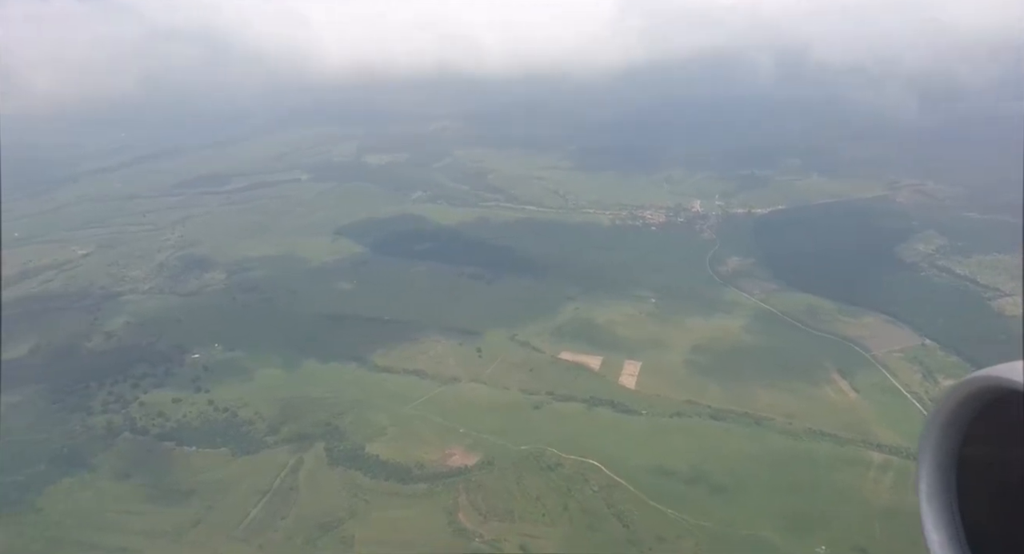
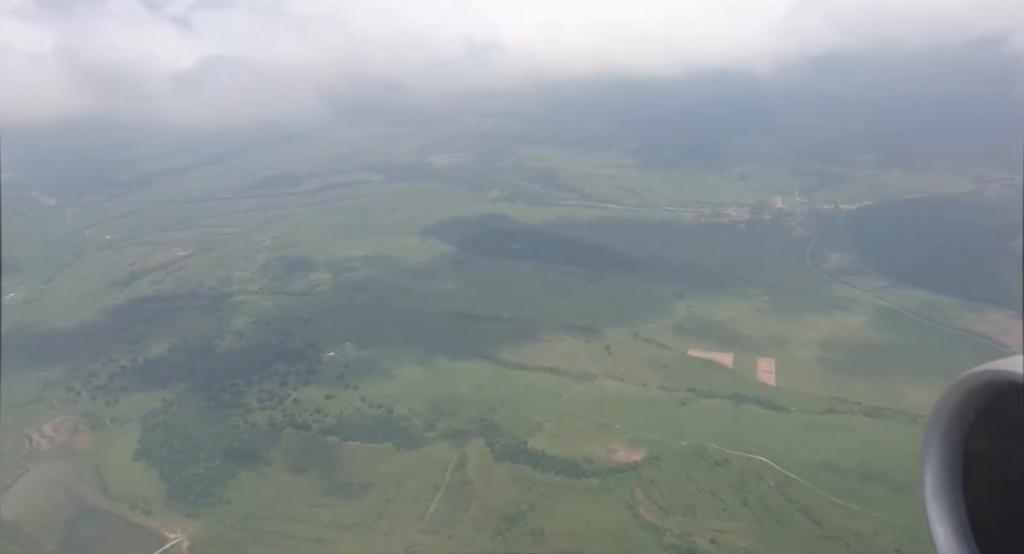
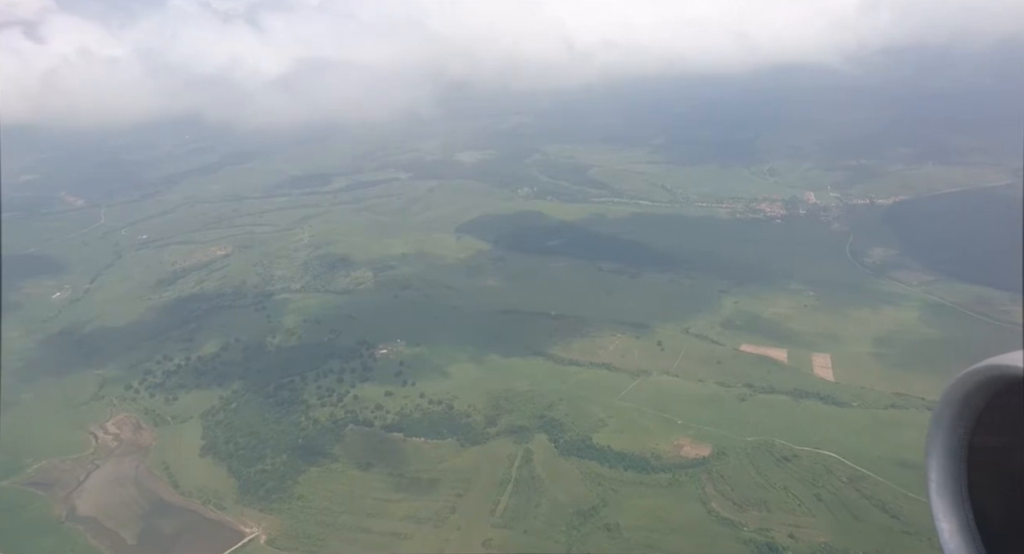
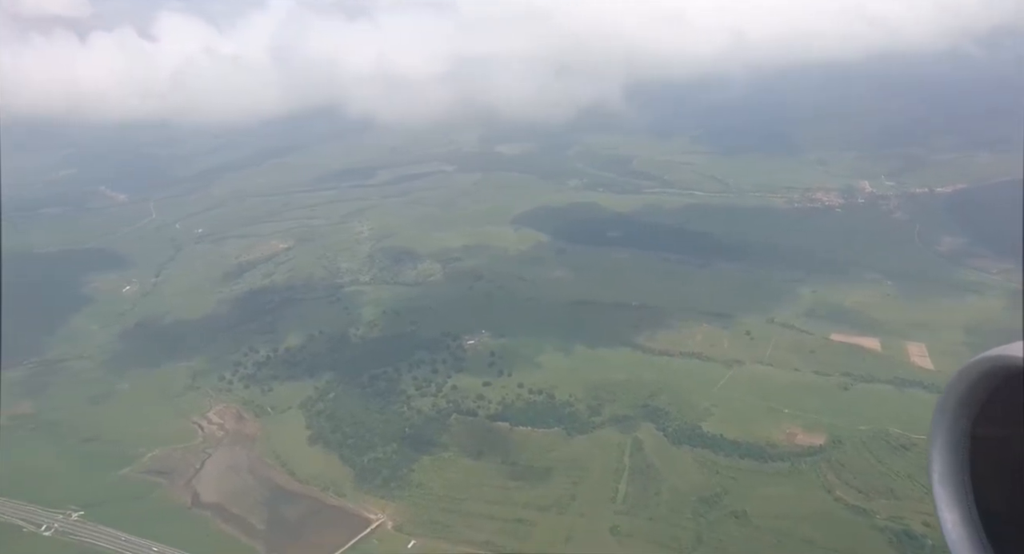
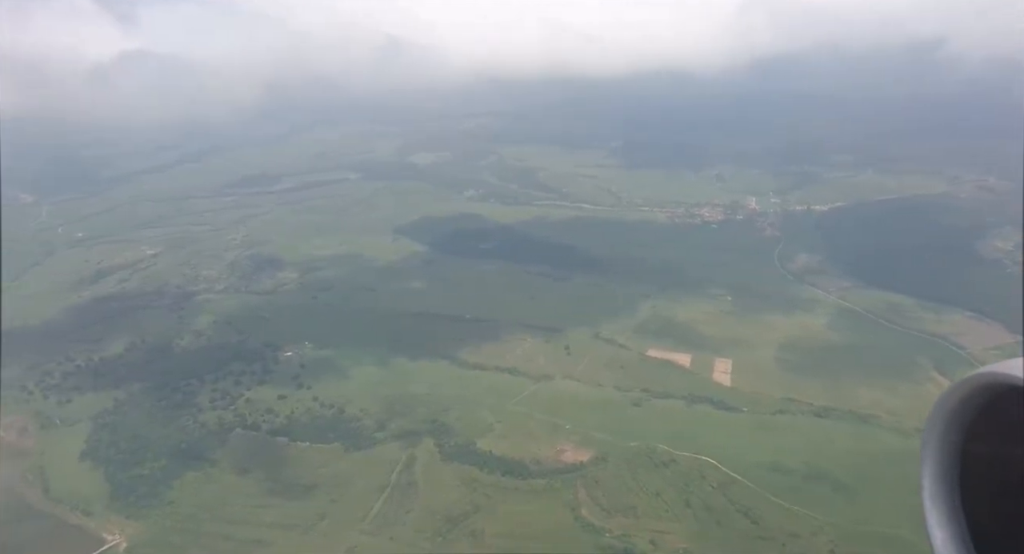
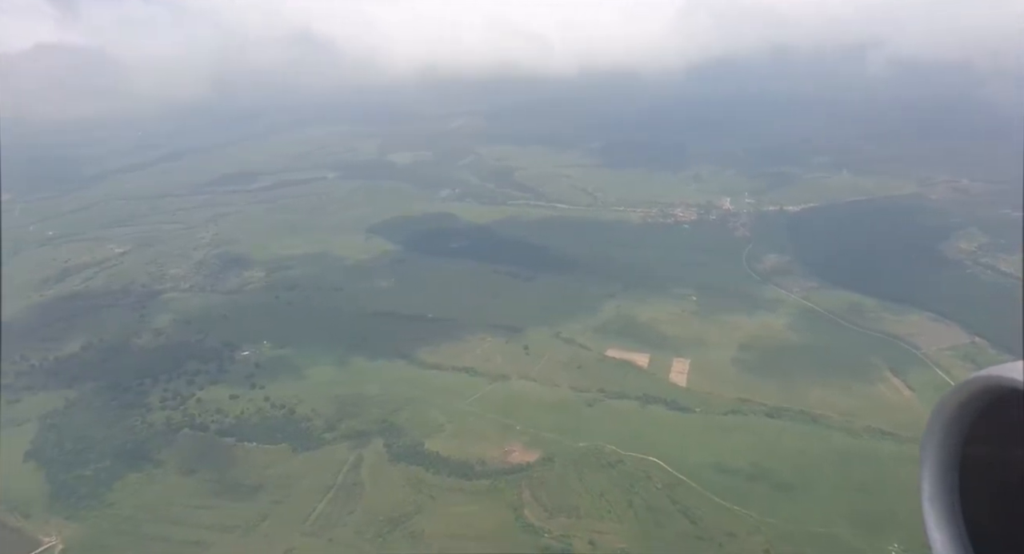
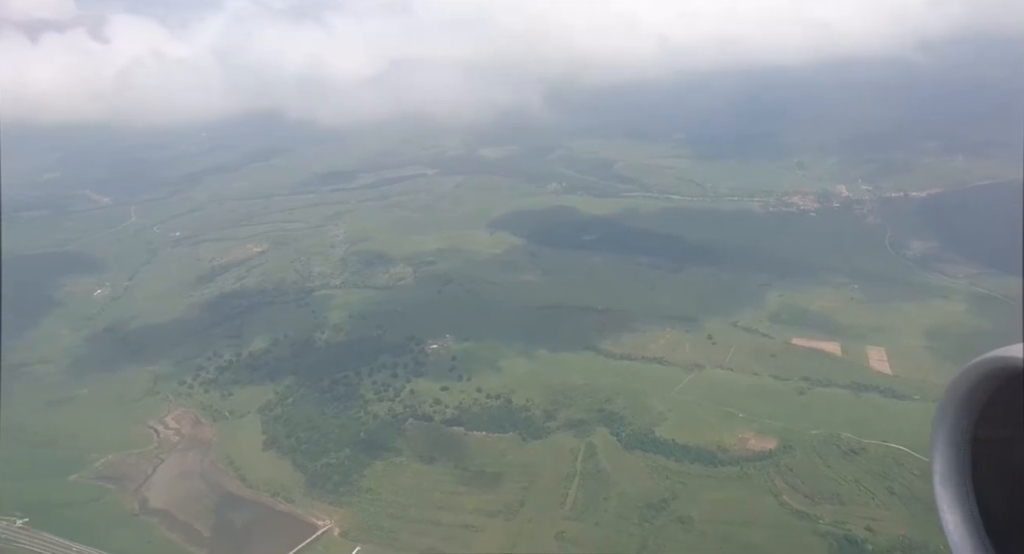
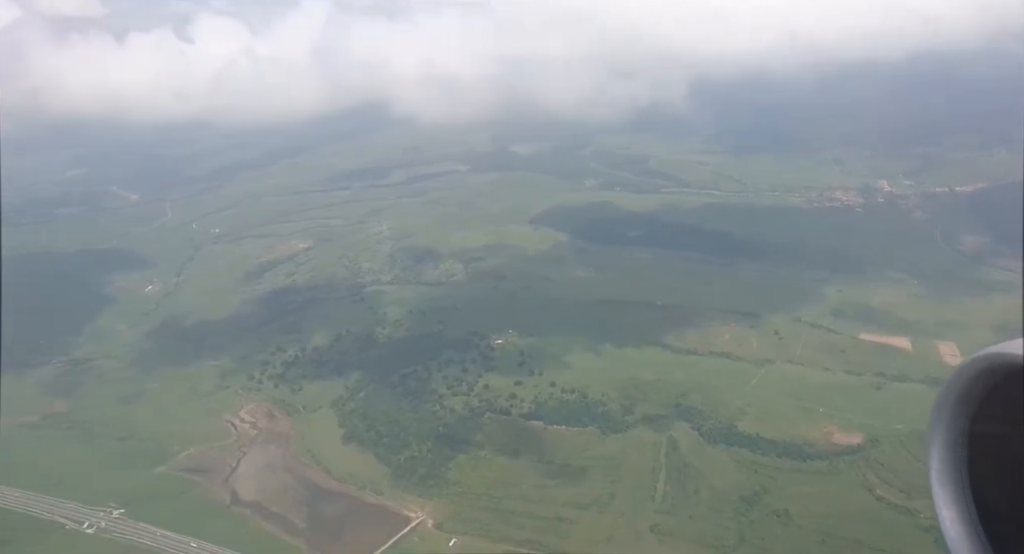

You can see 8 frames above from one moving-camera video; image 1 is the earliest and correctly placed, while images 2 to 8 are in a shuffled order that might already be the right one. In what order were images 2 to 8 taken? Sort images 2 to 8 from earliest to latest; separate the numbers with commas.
6, 5, 2, 3, 7, 4, 8
